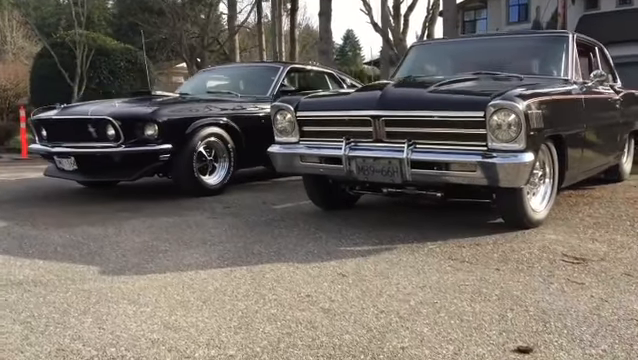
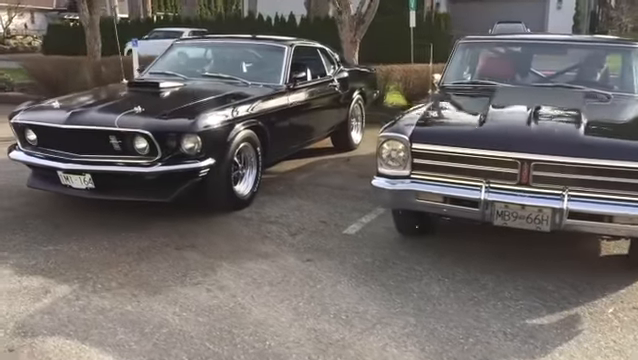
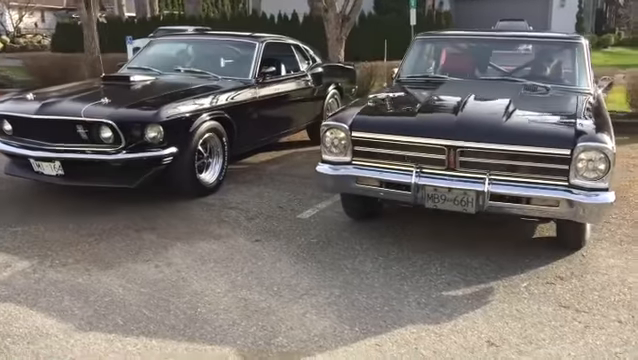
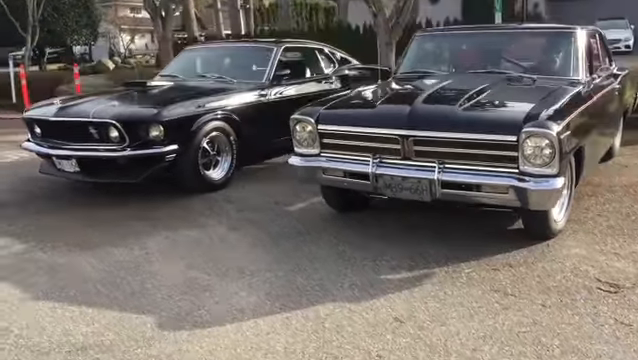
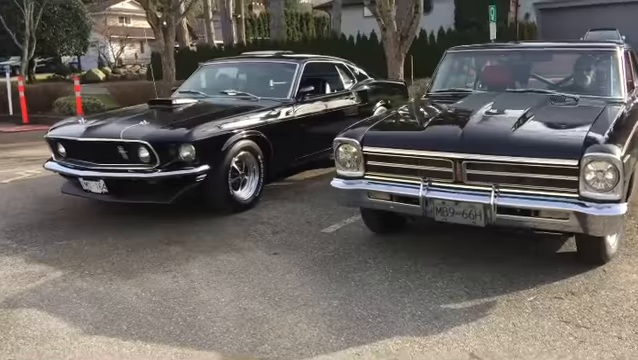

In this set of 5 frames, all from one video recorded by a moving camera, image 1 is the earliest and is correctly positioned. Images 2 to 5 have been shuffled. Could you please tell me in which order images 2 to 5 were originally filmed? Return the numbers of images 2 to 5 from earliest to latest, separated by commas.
4, 5, 3, 2
